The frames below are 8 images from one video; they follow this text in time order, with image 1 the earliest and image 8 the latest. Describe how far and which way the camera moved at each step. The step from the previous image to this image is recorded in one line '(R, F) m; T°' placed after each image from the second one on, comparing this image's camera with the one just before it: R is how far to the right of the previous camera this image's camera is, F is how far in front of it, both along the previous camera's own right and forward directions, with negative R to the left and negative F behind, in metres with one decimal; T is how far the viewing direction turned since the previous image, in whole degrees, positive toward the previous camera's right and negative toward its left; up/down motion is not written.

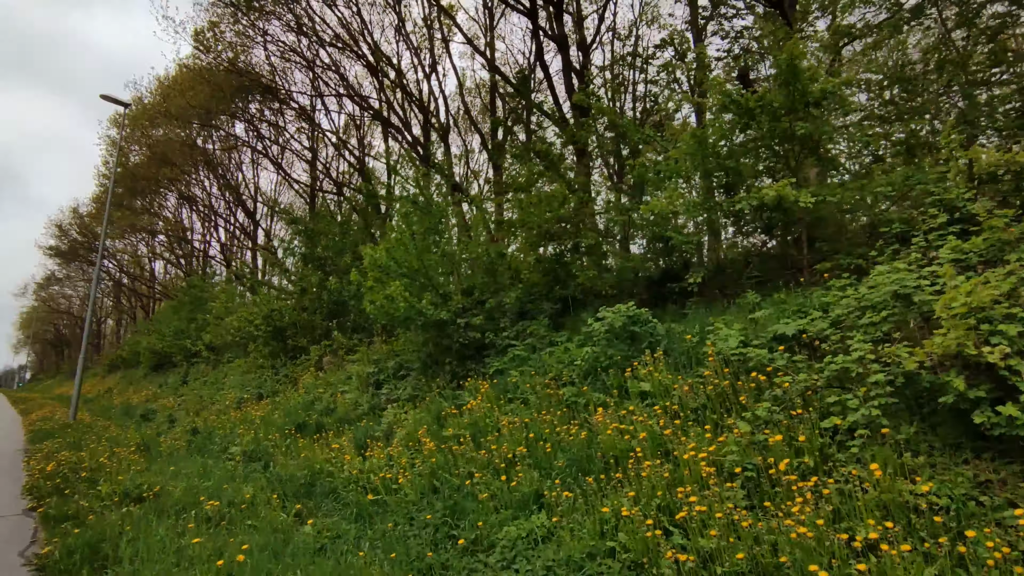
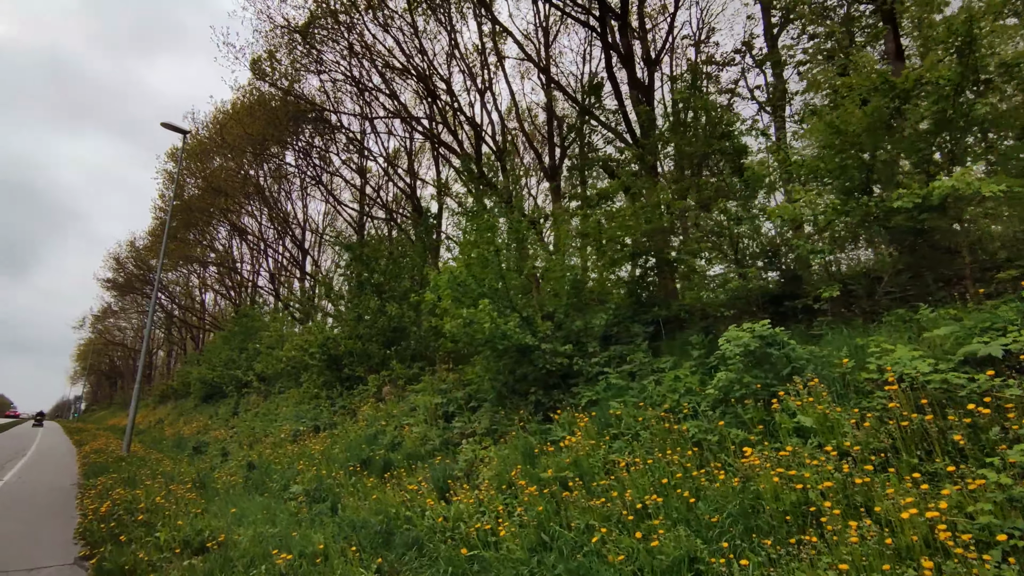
(-0.8, +0.9) m; -4°
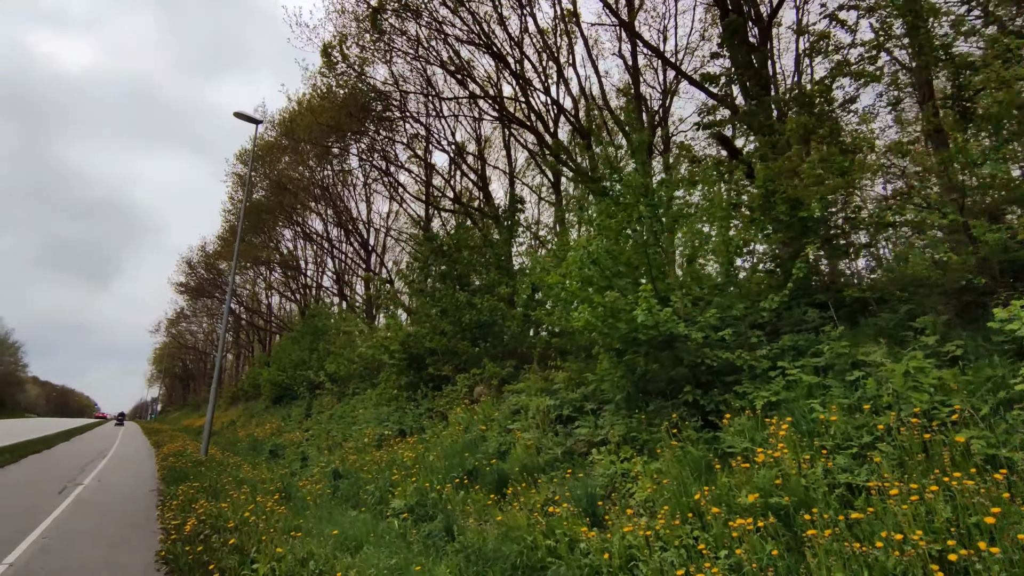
(-1.1, +1.4) m; -5°
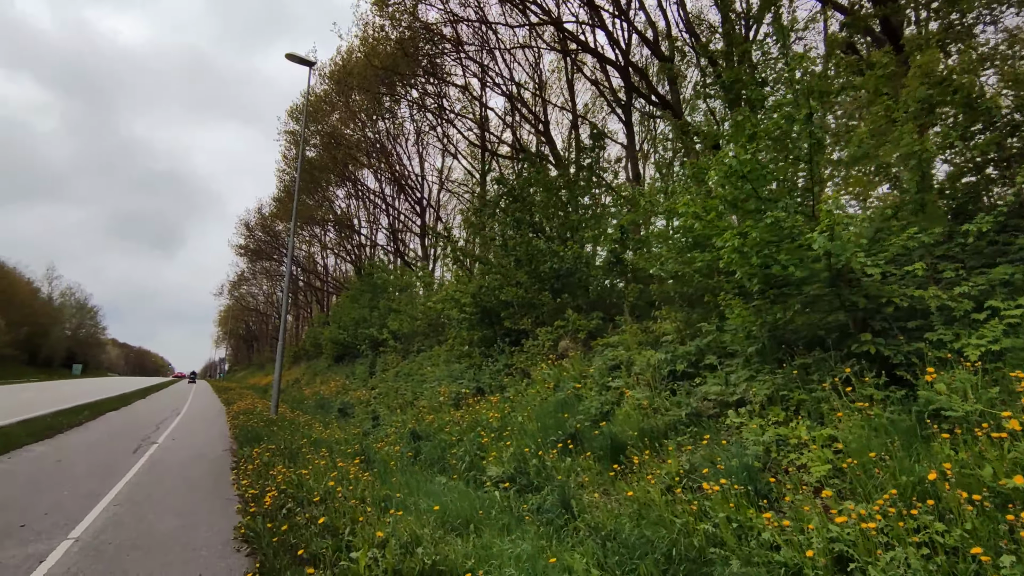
(-0.8, +1.2) m; -5°
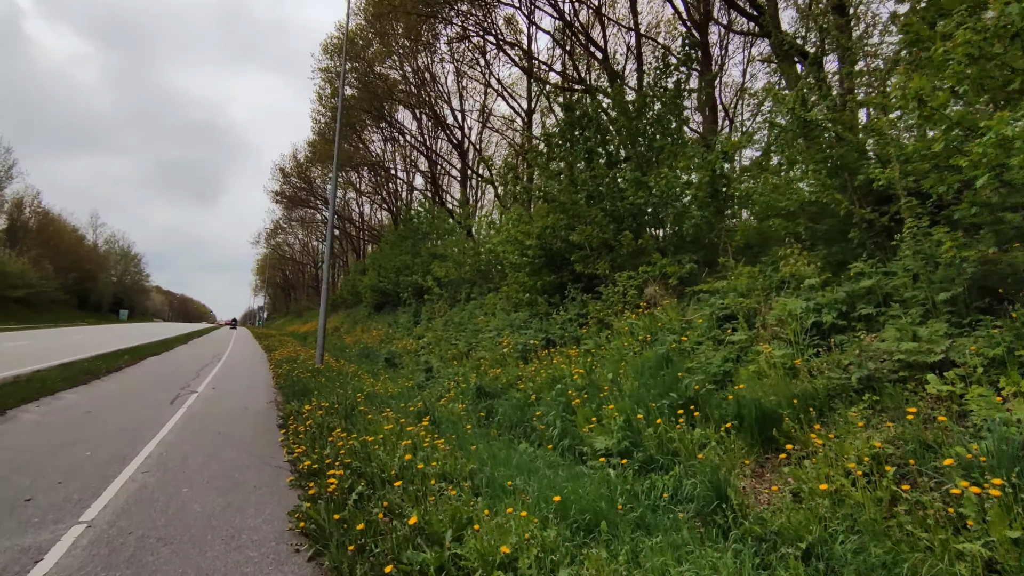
(-0.8, +1.4) m; -3°
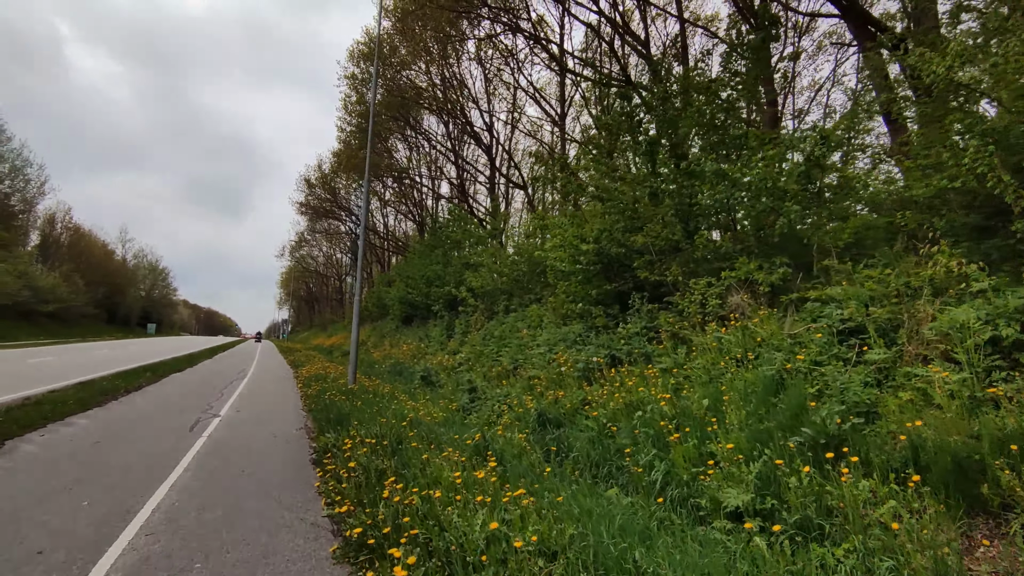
(-0.6, +1.2) m; -2°
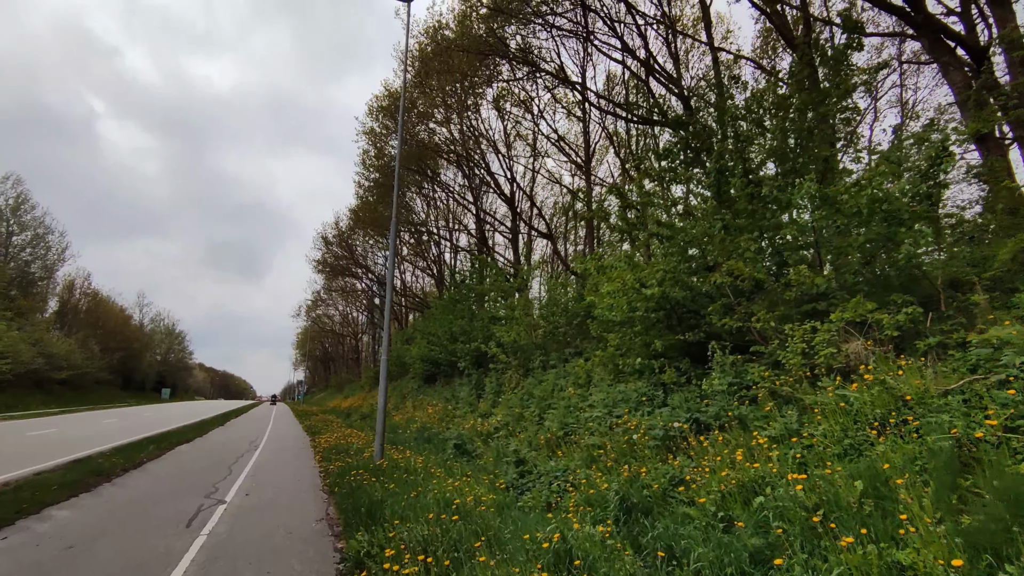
(-0.6, +1.3) m; -1°
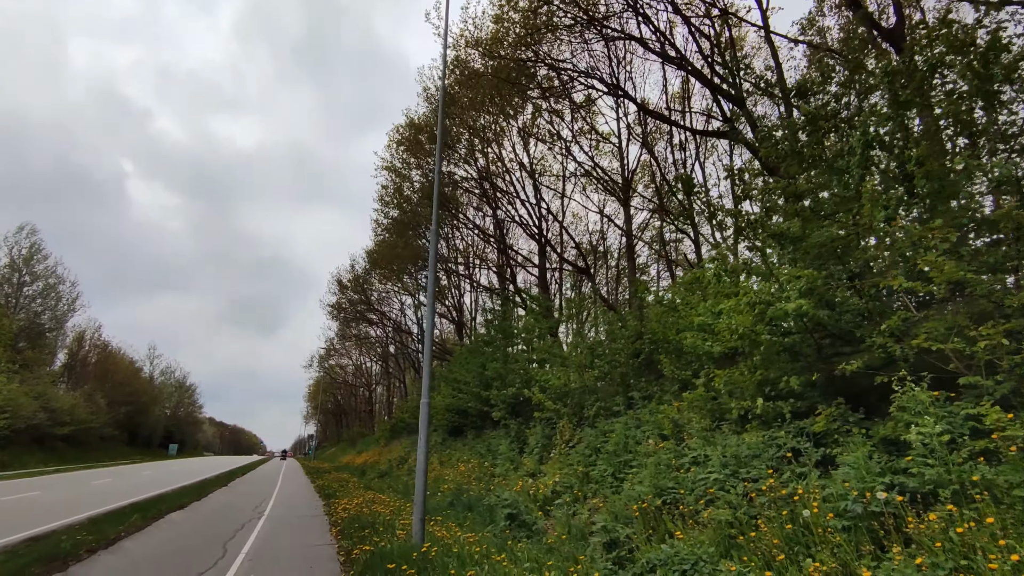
(-0.9, +2.2) m; -1°
